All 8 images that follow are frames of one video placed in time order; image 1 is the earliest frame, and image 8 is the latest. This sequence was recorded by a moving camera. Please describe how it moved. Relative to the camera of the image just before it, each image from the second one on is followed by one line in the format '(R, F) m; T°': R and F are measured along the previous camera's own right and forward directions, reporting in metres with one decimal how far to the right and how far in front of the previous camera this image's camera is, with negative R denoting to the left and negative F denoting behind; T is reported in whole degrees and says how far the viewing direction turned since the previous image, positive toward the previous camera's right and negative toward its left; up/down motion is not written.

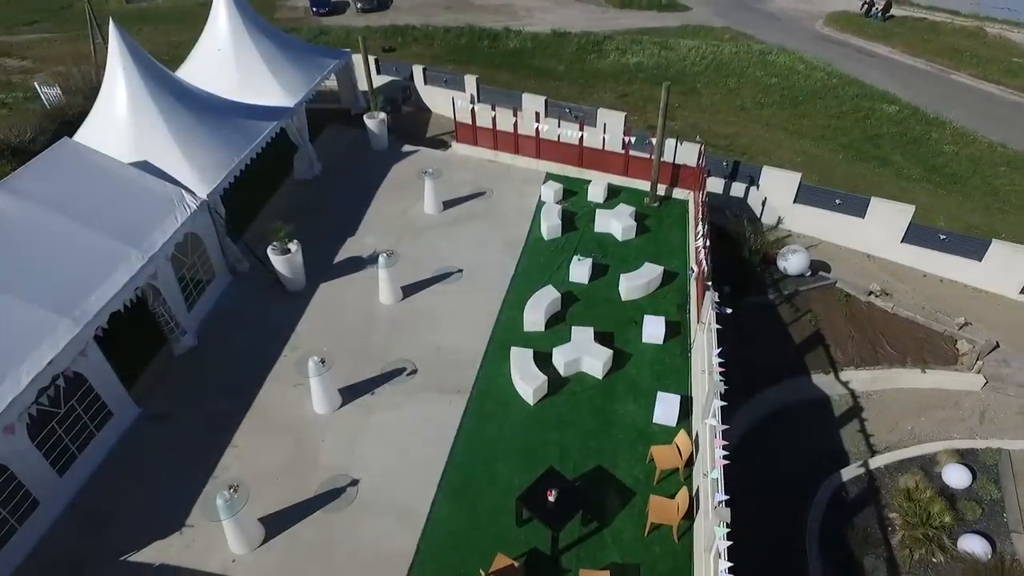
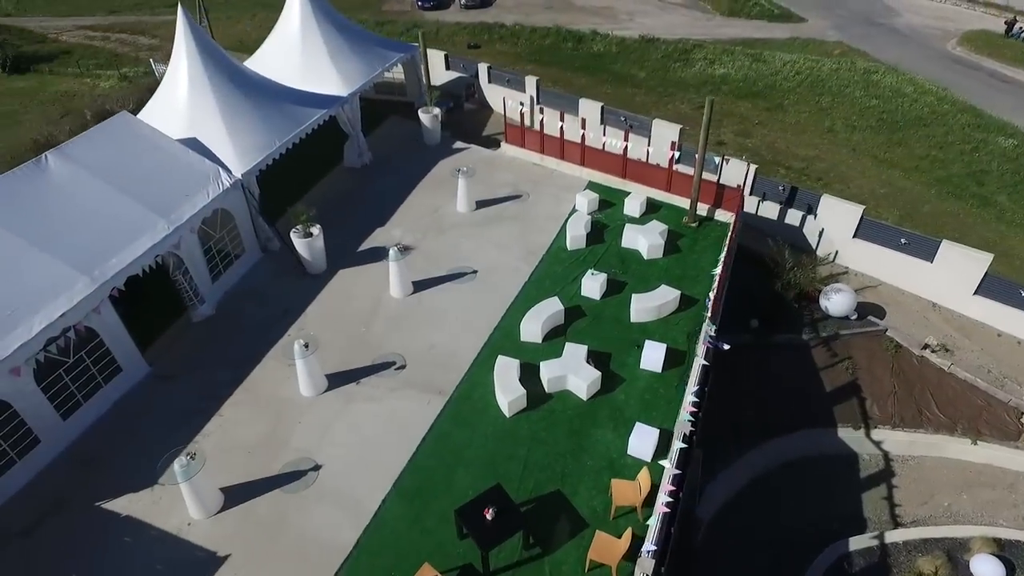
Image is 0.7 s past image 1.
(+1.8, +0.4) m; -9°
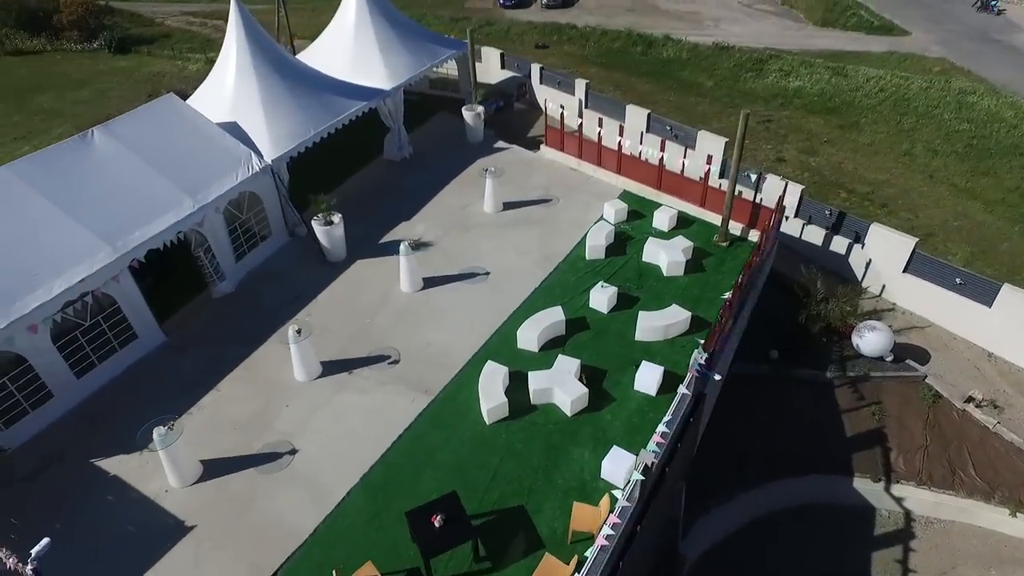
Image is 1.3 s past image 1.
(+1.4, +0.3) m; -7°
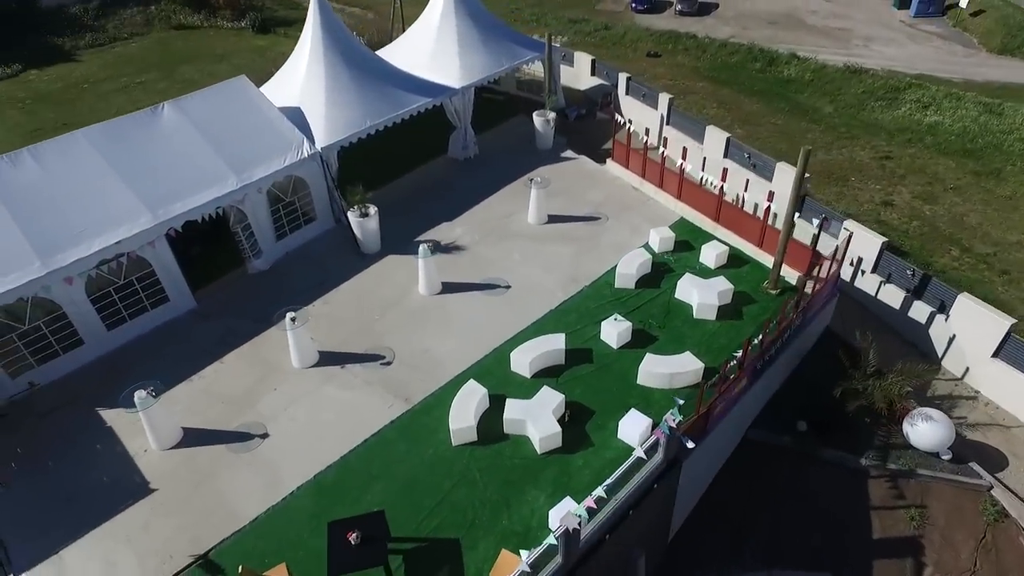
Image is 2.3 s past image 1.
(+2.1, +0.8) m; -11°
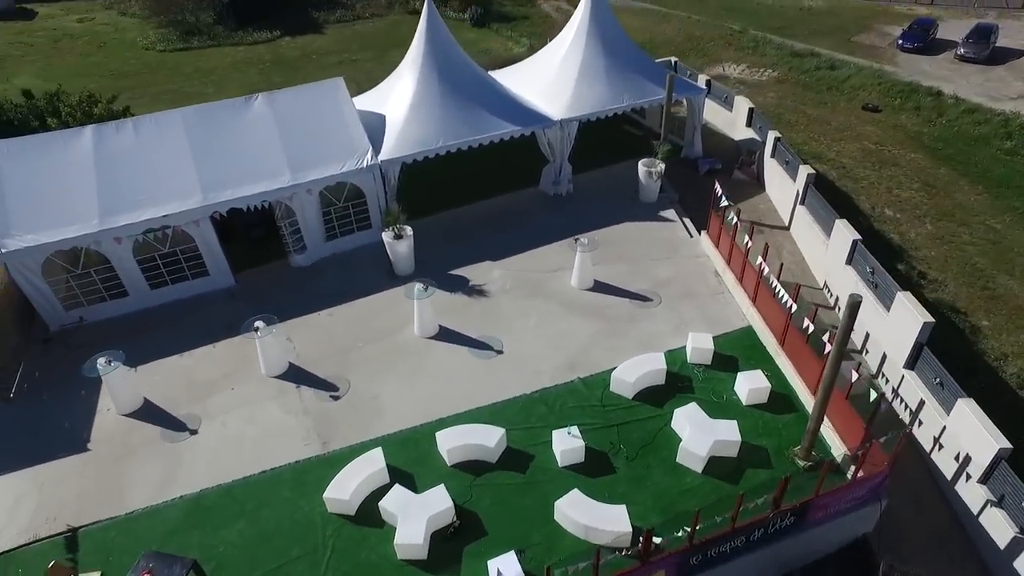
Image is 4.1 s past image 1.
(+3.9, +2.1) m; -20°
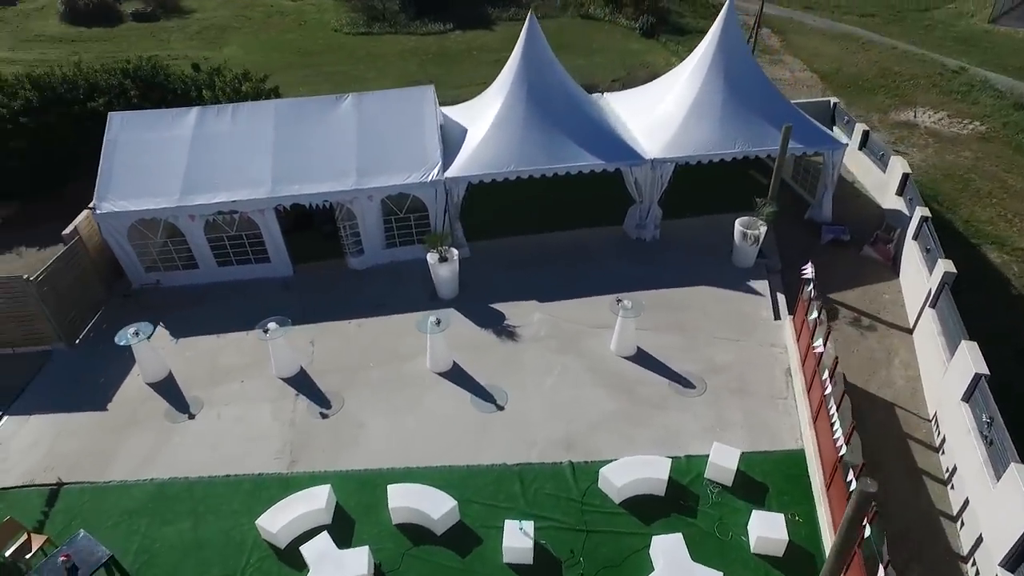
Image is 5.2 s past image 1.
(+2.4, +1.4) m; -15°
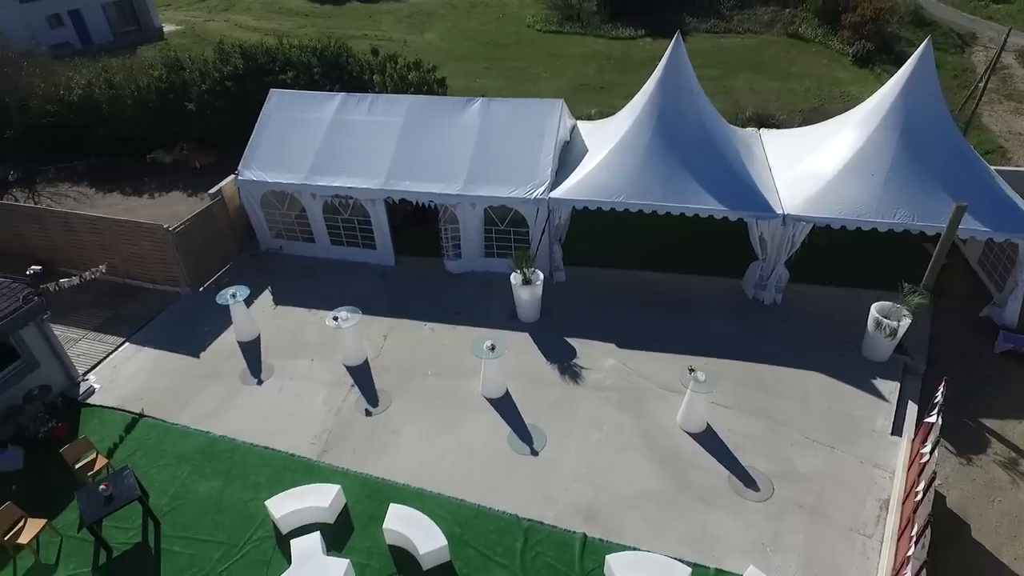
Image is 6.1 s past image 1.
(+1.6, +0.9) m; -15°
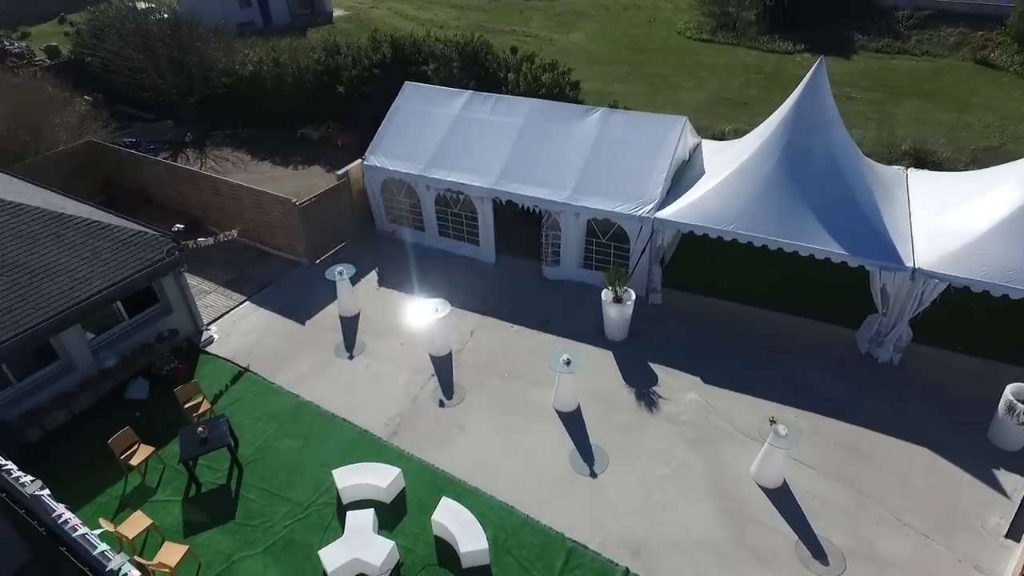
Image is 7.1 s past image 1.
(+0.6, +0.1) m; -11°
